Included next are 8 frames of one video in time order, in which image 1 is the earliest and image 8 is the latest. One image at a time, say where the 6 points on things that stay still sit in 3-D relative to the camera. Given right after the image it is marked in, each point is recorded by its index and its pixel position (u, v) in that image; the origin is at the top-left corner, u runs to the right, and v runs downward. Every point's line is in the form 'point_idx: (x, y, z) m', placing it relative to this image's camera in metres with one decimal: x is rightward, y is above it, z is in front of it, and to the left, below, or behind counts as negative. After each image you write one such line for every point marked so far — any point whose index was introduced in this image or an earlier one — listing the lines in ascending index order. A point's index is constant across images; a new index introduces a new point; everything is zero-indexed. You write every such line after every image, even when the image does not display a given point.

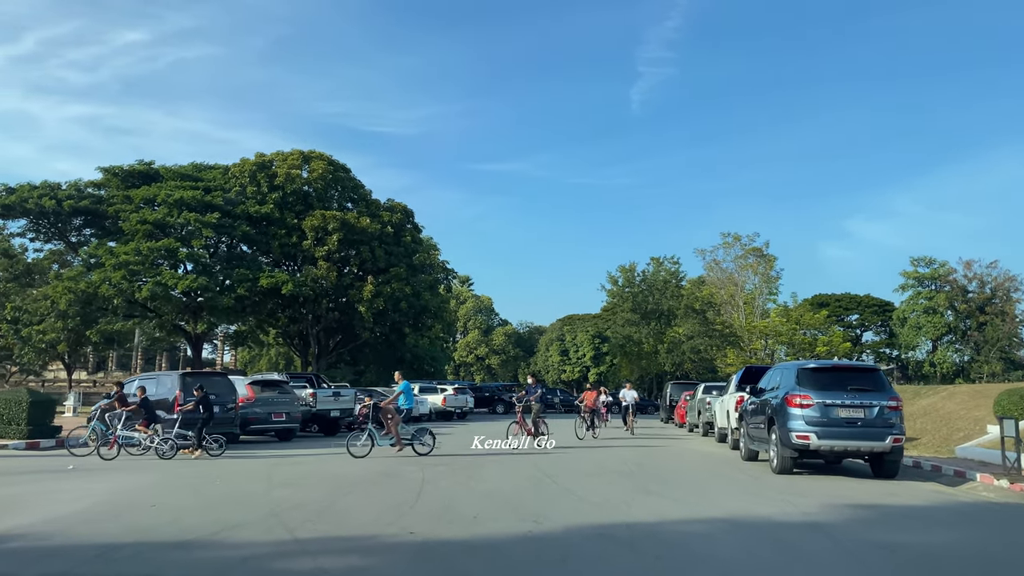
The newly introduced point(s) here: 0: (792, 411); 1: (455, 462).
0: (+4.0, -1.8, +11.9) m
1: (-0.9, -2.9, +13.7) m
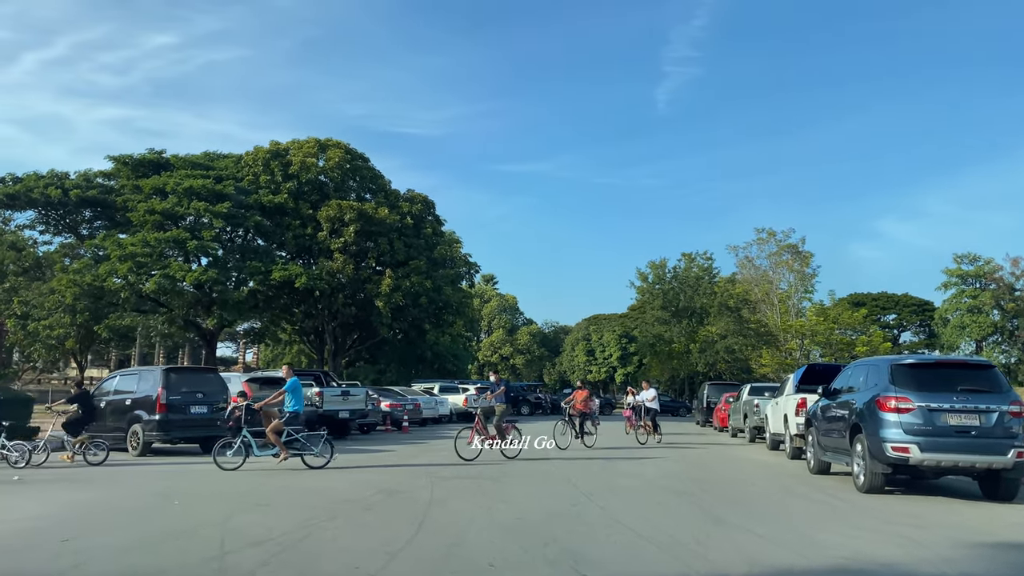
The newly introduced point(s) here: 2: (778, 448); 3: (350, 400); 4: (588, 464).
0: (+4.4, -1.5, +9.7) m
1: (-0.5, -2.6, +11.6) m
2: (+5.9, -3.6, +18.4) m
3: (-3.9, -2.7, +19.9) m
4: (+1.4, -3.1, +14.4) m
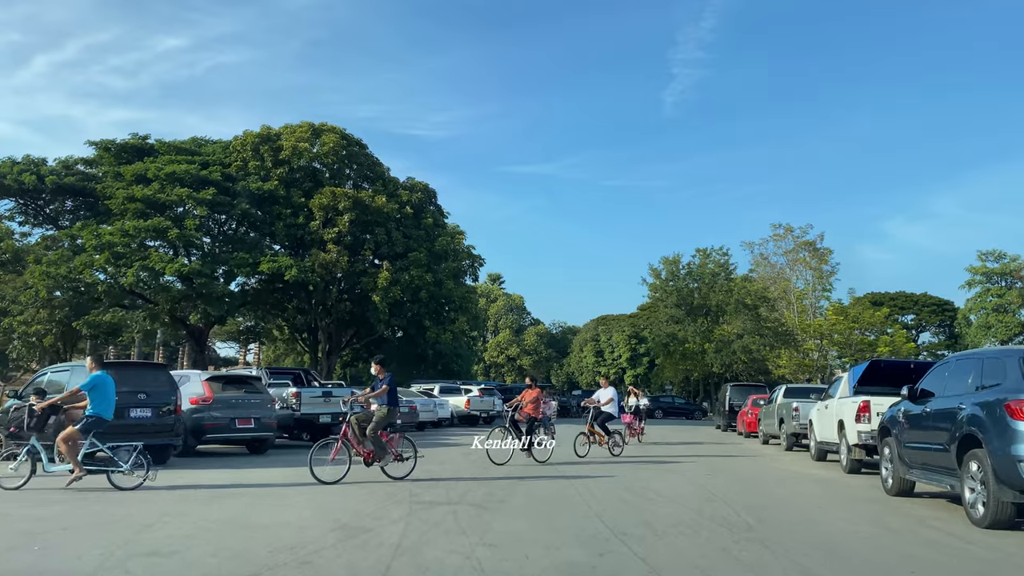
0: (+4.4, -1.2, +7.2) m
1: (-0.5, -2.3, +9.1) m
2: (+6.0, -3.3, +15.9) m
3: (-3.8, -2.4, +17.5) m
4: (+1.4, -2.8, +11.9) m
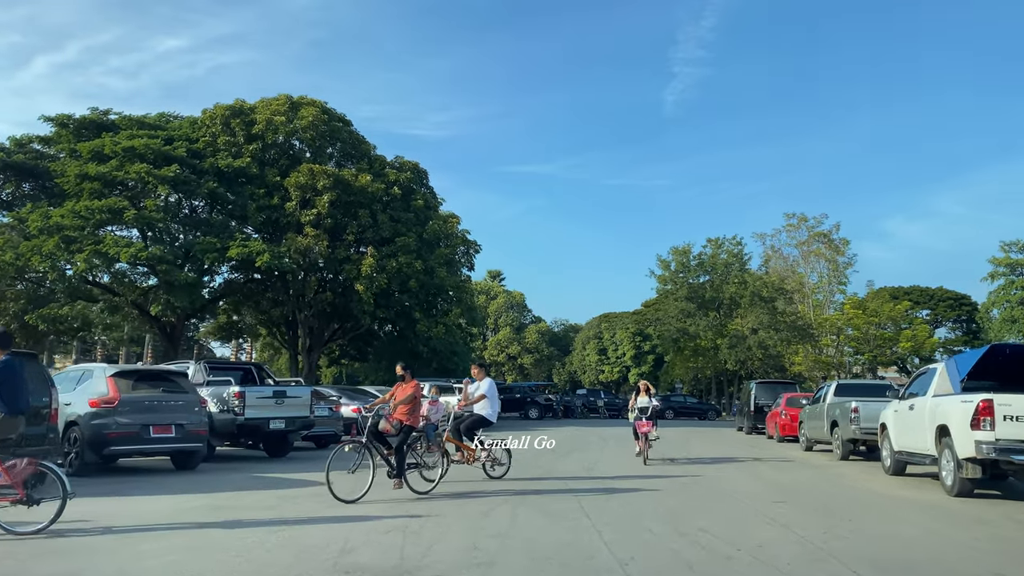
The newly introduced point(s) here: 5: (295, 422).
0: (+4.3, -0.7, +3.8) m
1: (-0.6, -1.9, +5.8) m
2: (+6.0, -2.8, +12.5) m
3: (-3.9, -2.0, +14.2) m
4: (+1.4, -2.3, +8.6) m
5: (-3.8, -2.3, +14.3) m
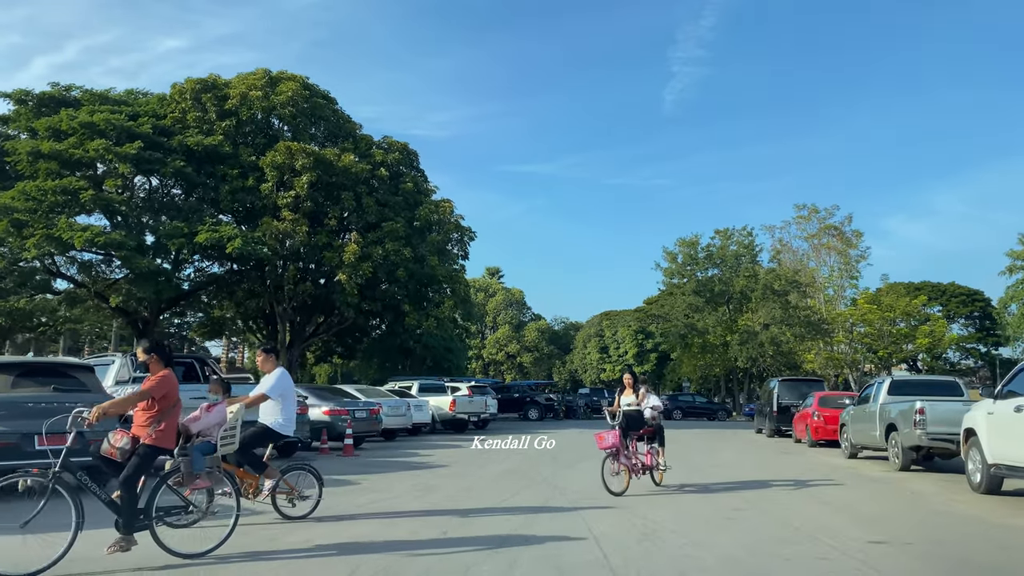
0: (+4.3, -0.4, +1.2) m
1: (-0.7, -1.5, +3.2) m
2: (+5.9, -2.5, +9.9) m
3: (-3.9, -1.6, +11.5) m
4: (+1.3, -2.0, +6.0) m
5: (-3.8, -2.0, +11.7) m
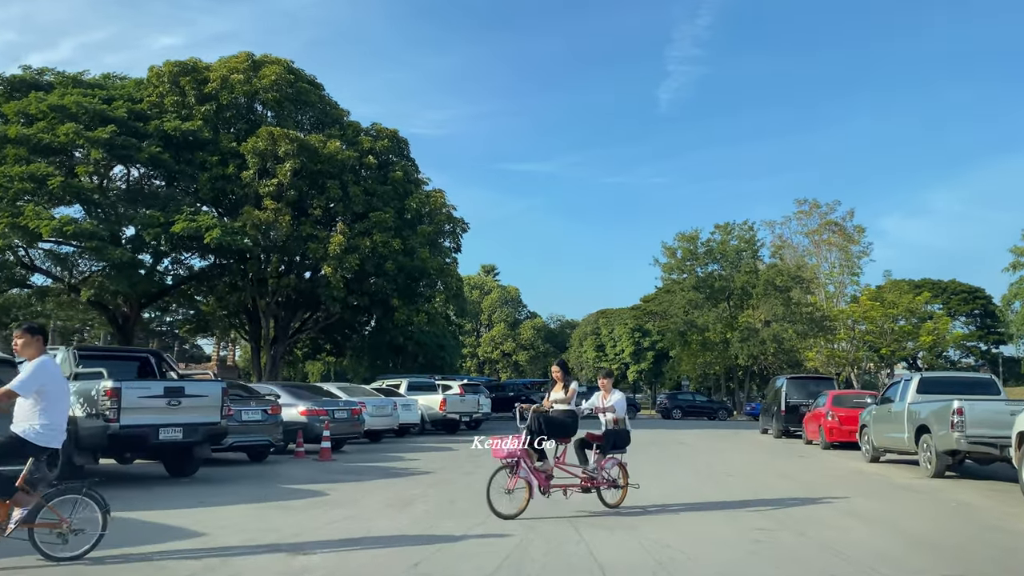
0: (+4.2, -0.2, -0.1) m
1: (-0.7, -1.4, +1.9) m
2: (+5.8, -2.3, +8.7) m
3: (-4.0, -1.5, +10.2) m
4: (+1.2, -1.8, +4.7) m
5: (-3.9, -1.8, +10.4) m
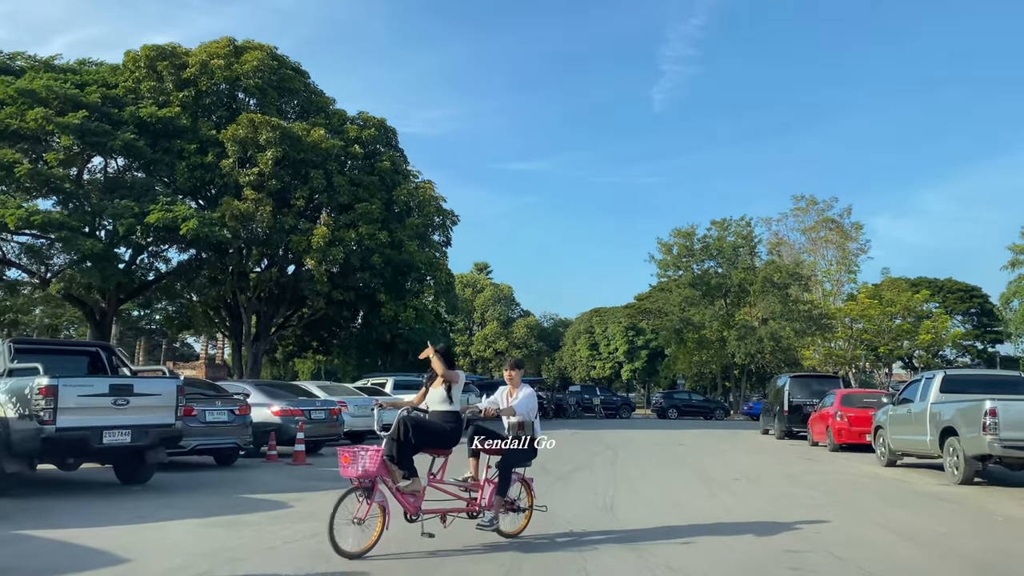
0: (+4.2, -0.1, -1.1) m
1: (-0.8, -1.2, +0.8) m
2: (+5.7, -2.1, +7.6) m
3: (-4.2, -1.3, +9.1) m
4: (+1.1, -1.7, +3.6) m
5: (-4.1, -1.6, +9.3) m
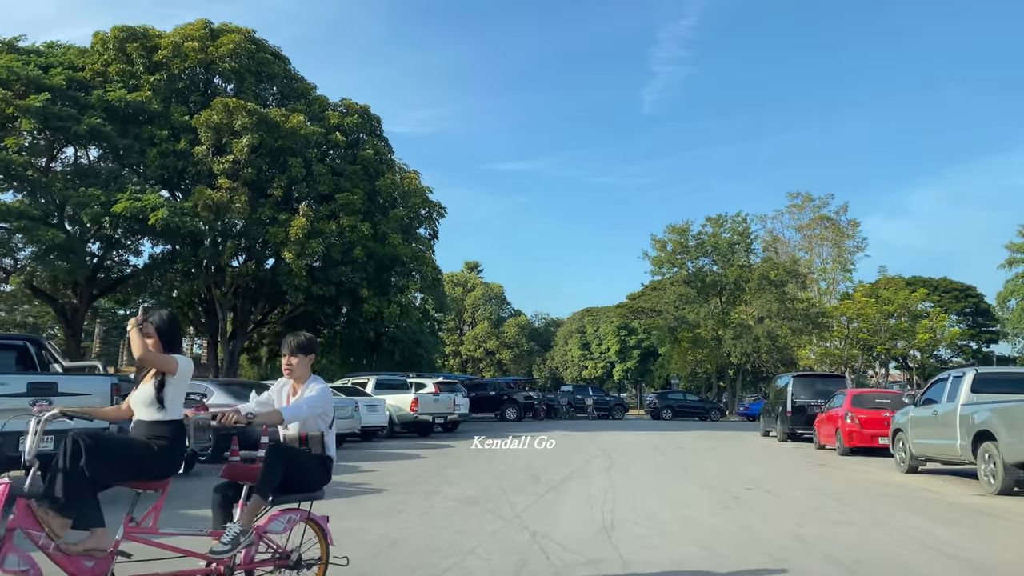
0: (+4.1, +0.1, -2.3) m
1: (-0.8, -1.0, -0.4) m
2: (+5.5, -2.0, +6.5) m
3: (-4.3, -1.1, +7.9) m
4: (+1.0, -1.5, +2.4) m
5: (-4.2, -1.5, +8.0) m
